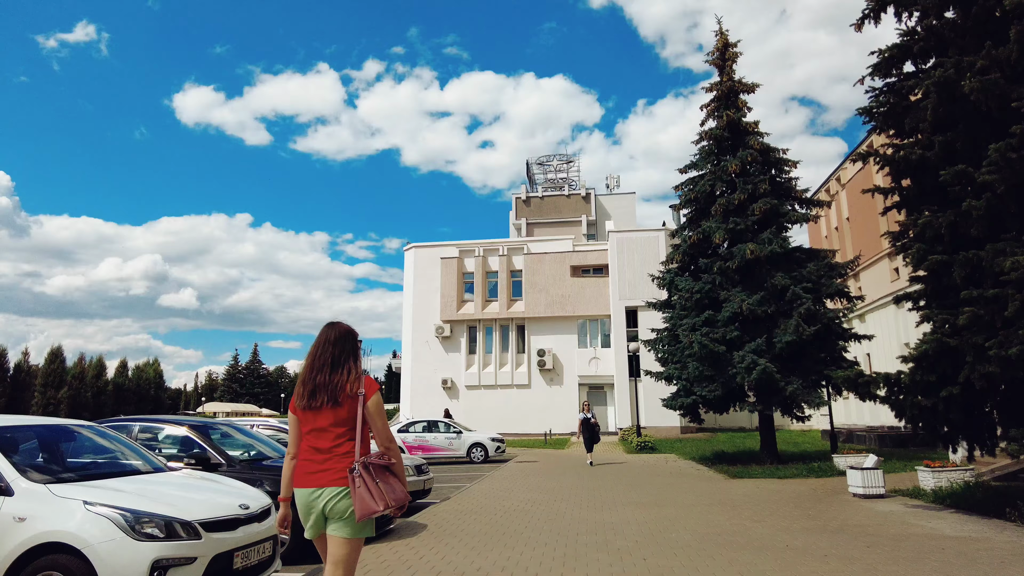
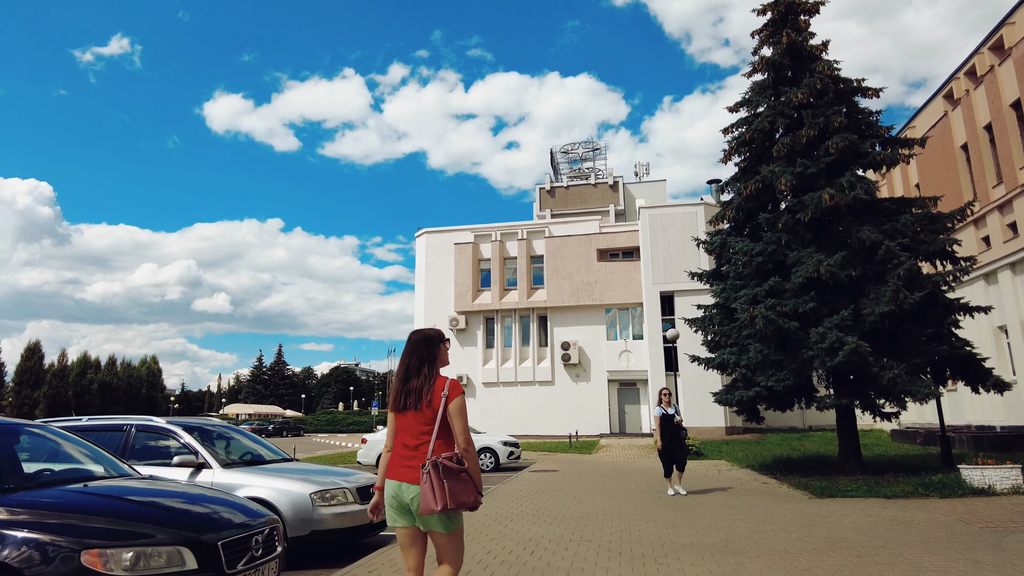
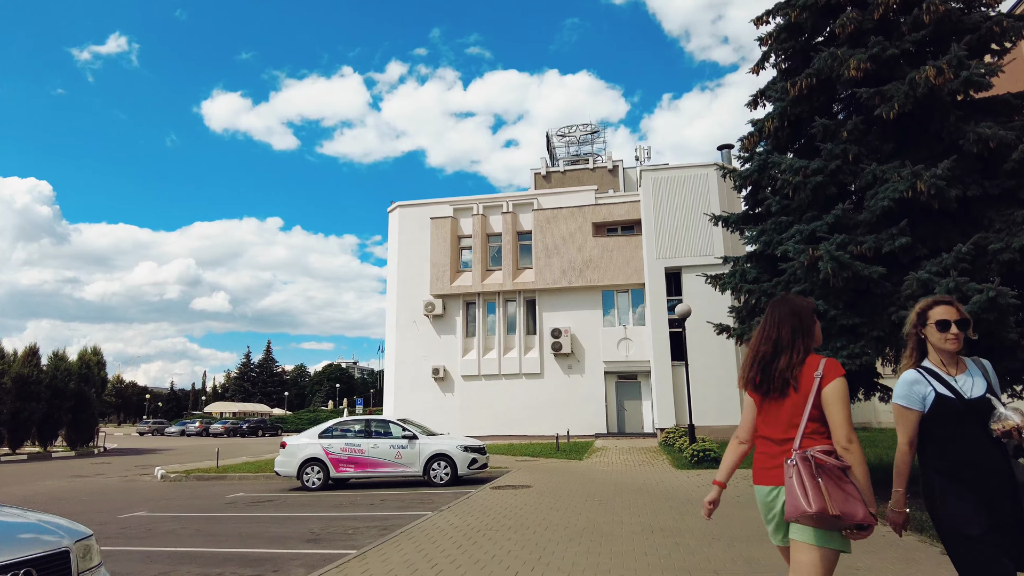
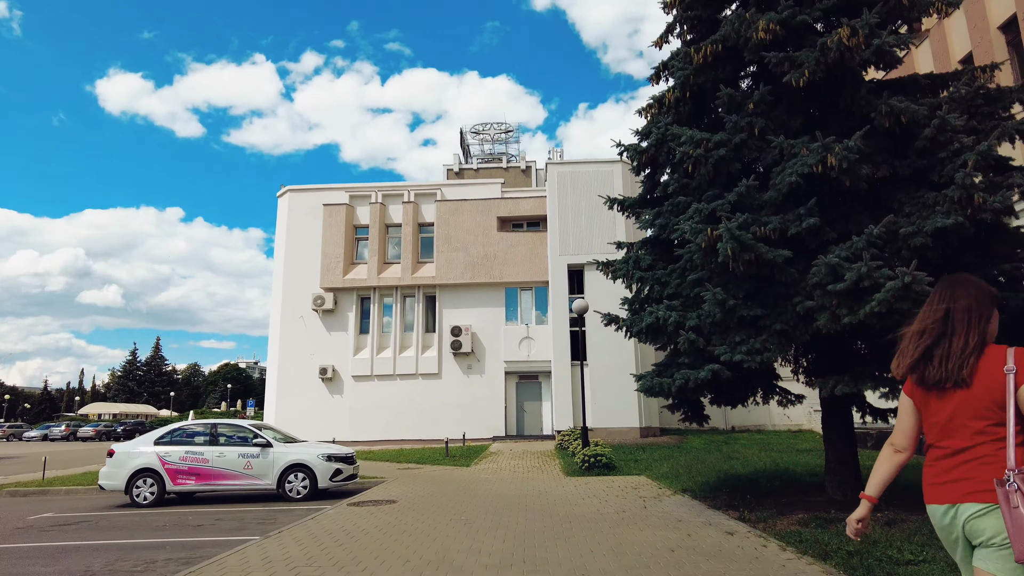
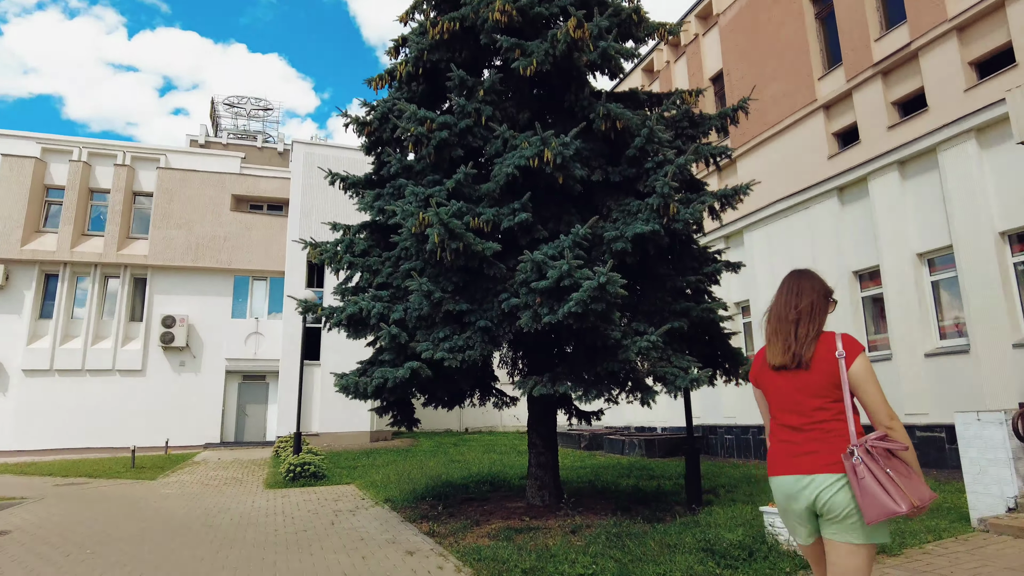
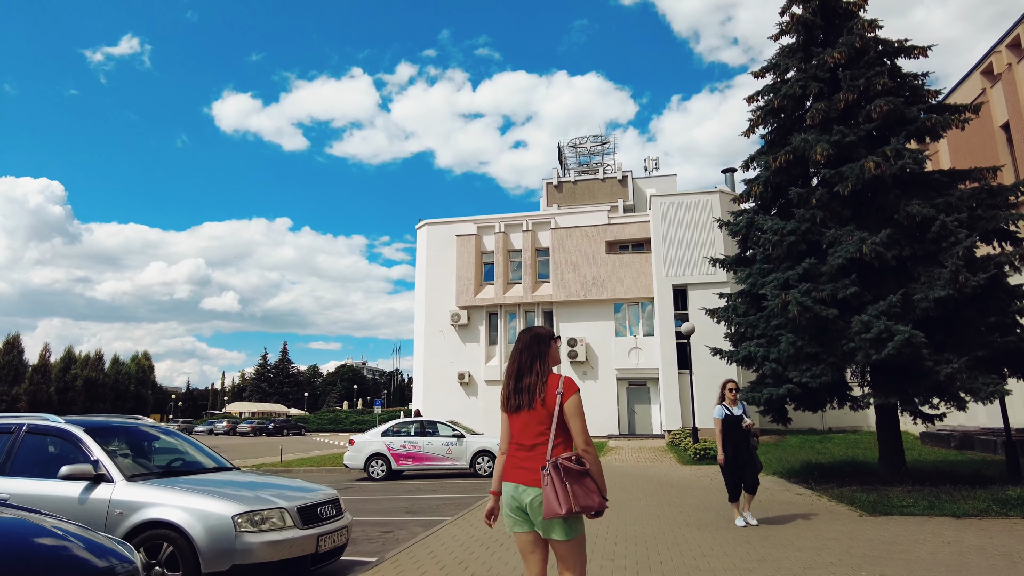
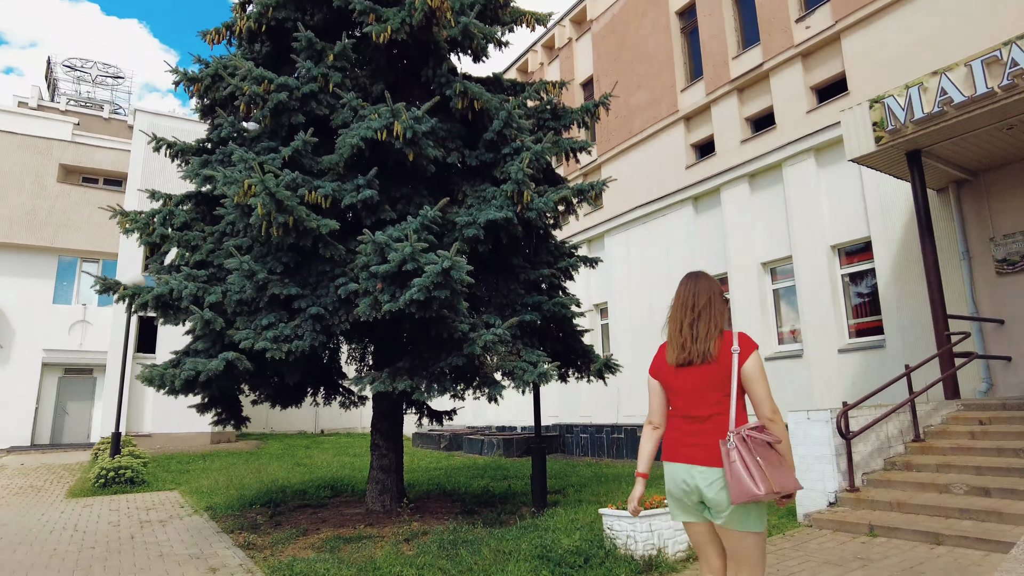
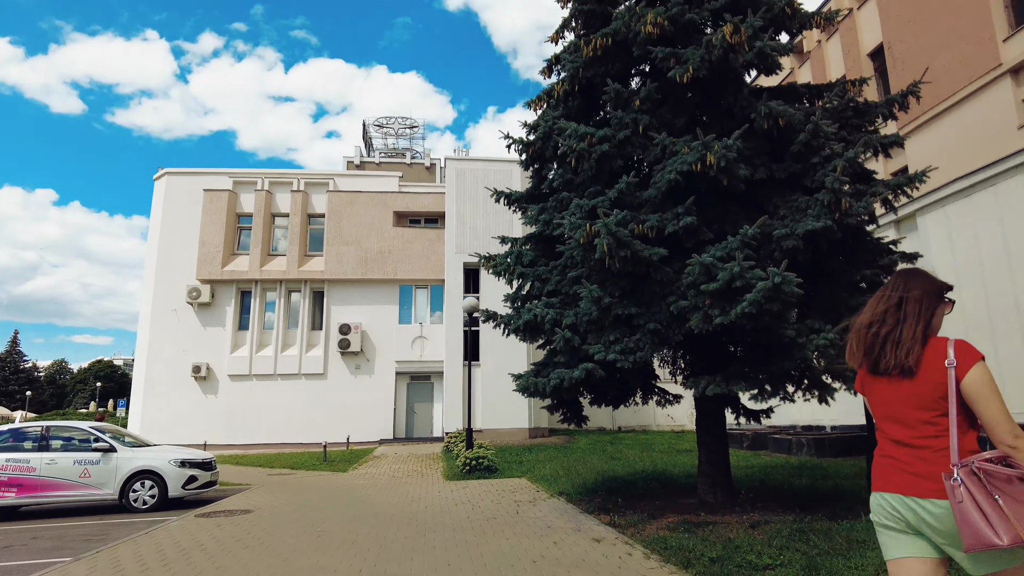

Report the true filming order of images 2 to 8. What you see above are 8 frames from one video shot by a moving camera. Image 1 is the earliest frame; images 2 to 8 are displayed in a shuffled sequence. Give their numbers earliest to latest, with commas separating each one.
2, 6, 3, 4, 8, 5, 7
